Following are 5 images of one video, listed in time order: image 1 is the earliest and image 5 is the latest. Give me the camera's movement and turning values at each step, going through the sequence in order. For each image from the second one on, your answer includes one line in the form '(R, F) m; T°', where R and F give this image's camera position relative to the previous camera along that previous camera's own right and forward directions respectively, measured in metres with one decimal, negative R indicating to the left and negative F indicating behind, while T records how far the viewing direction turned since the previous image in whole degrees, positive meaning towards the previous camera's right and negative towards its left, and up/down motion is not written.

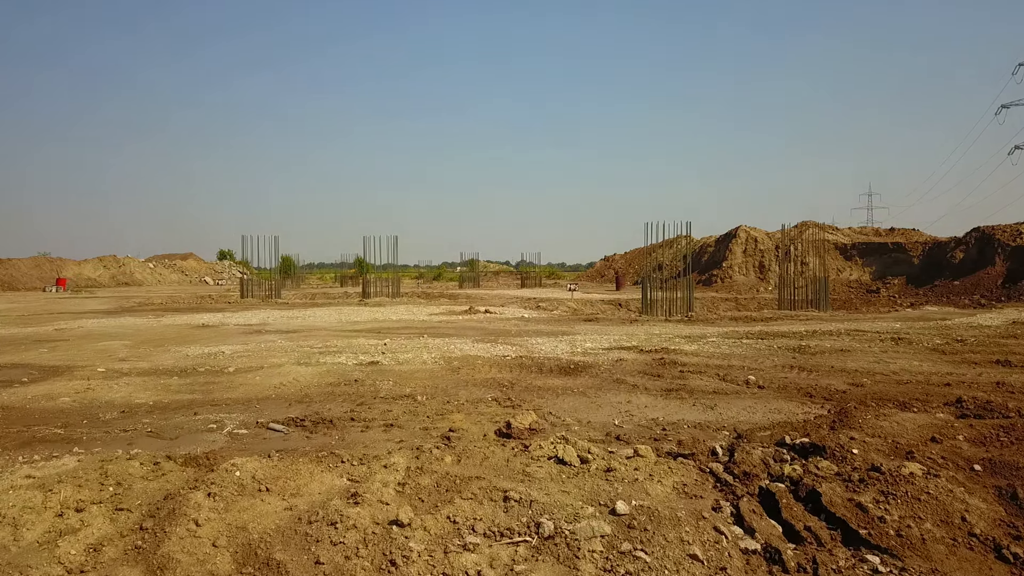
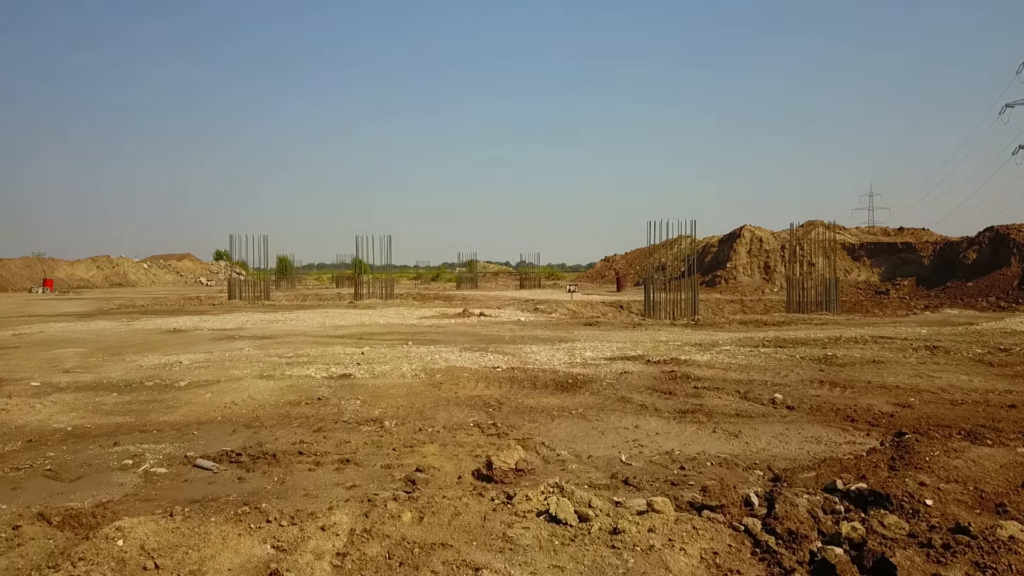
(+0.1, +1.4) m; 0°
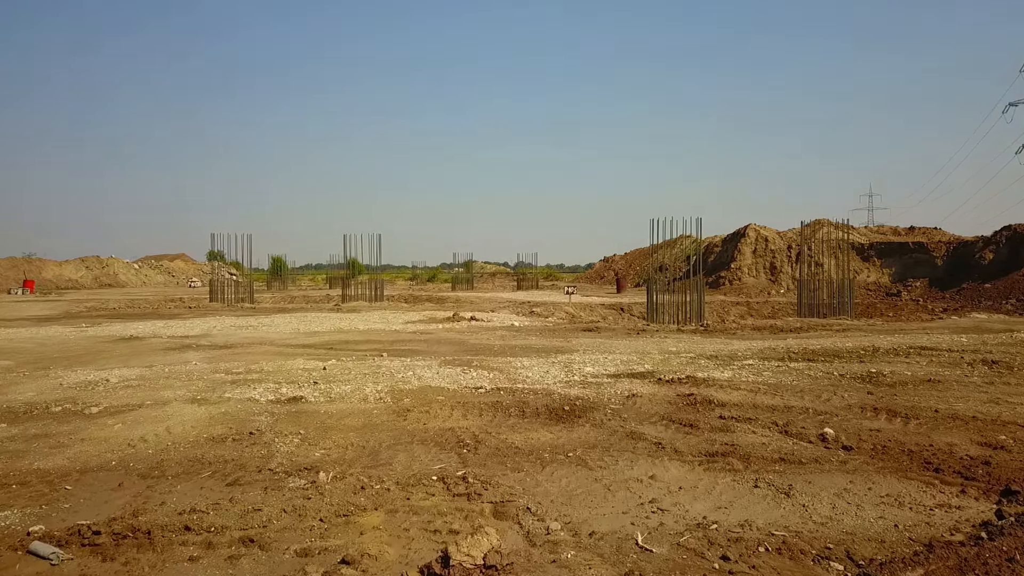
(+0.2, +1.9) m; 0°
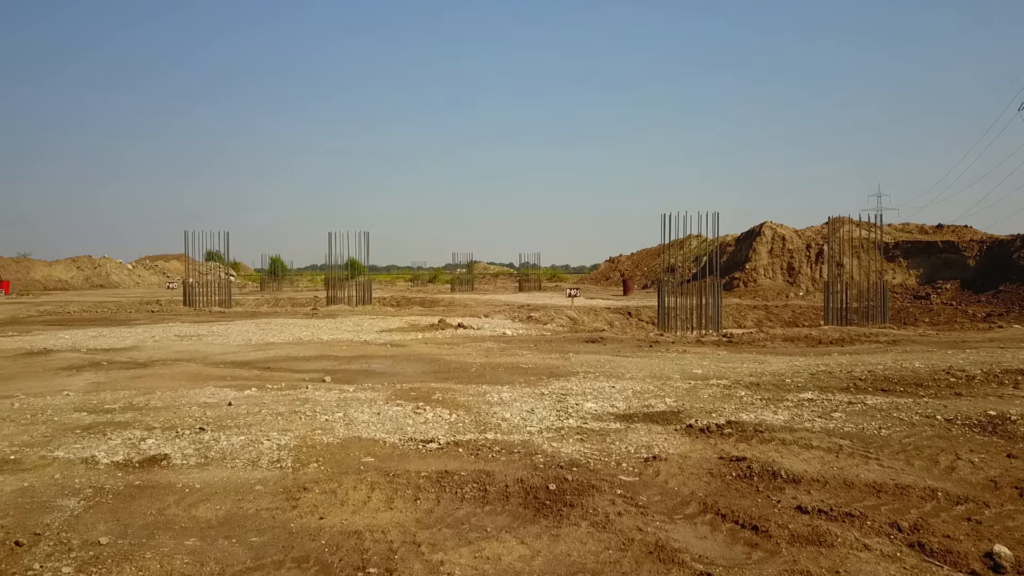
(+0.3, +2.9) m; 0°
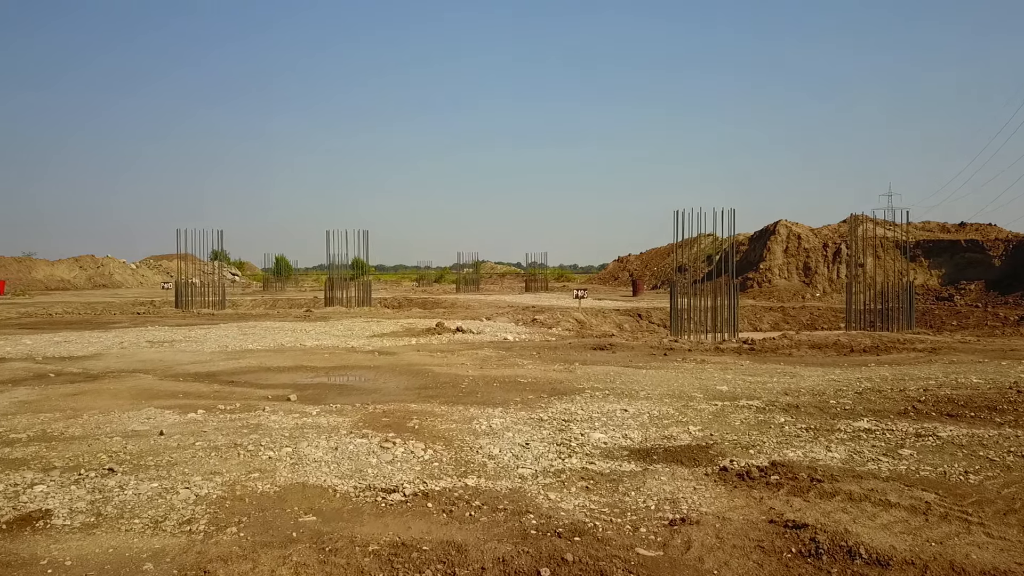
(+0.1, +1.4) m; -1°
